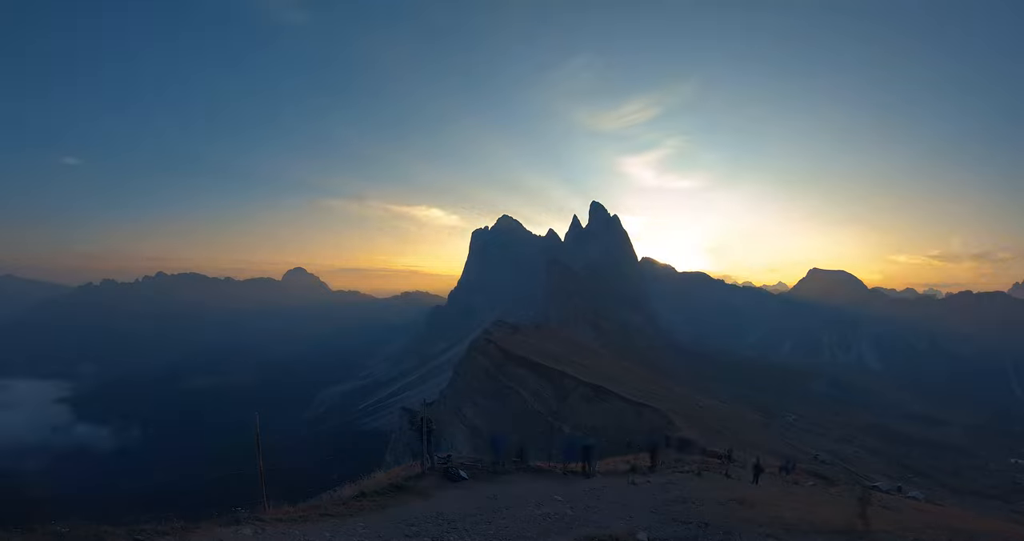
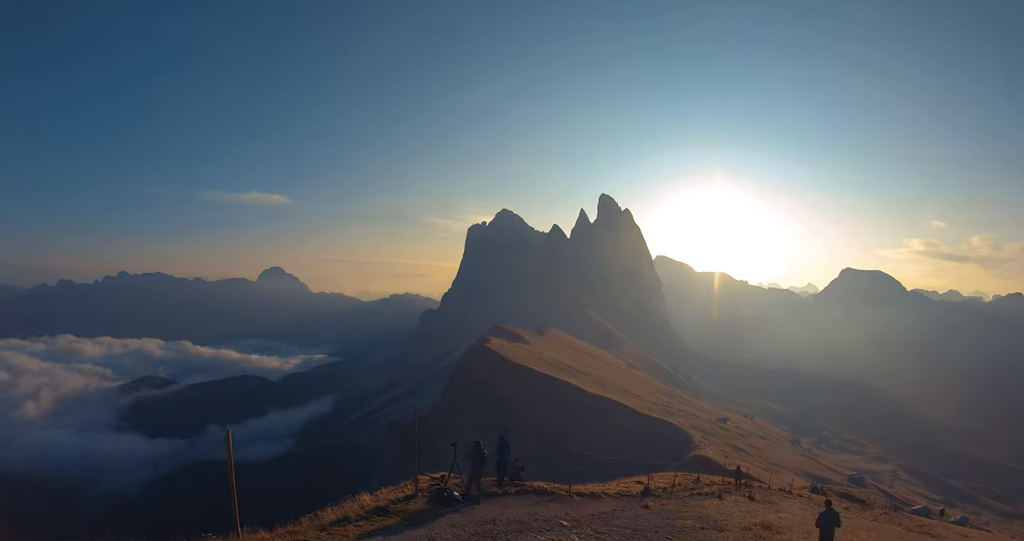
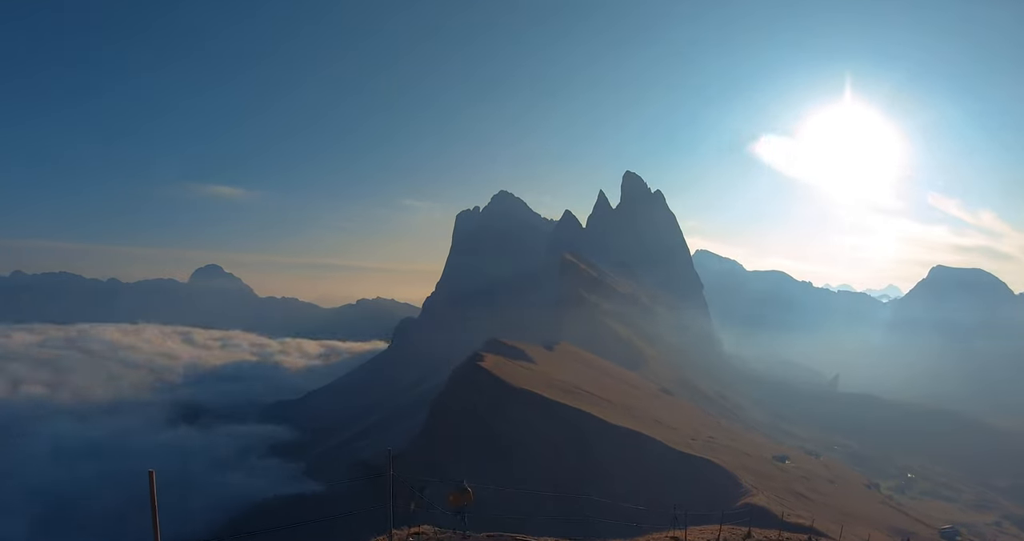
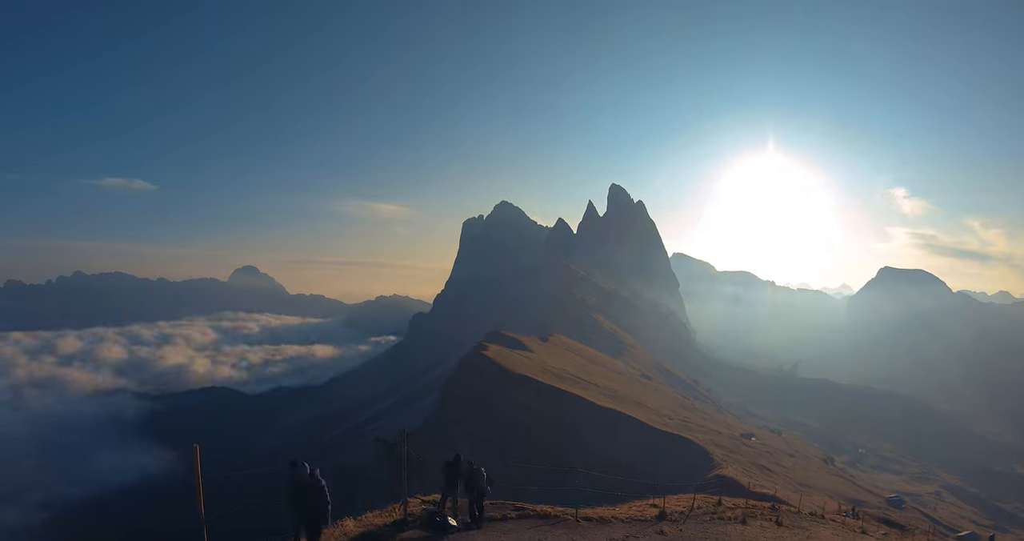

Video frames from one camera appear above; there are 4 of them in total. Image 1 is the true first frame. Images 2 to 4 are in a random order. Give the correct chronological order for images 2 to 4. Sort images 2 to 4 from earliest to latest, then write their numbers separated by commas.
2, 4, 3
